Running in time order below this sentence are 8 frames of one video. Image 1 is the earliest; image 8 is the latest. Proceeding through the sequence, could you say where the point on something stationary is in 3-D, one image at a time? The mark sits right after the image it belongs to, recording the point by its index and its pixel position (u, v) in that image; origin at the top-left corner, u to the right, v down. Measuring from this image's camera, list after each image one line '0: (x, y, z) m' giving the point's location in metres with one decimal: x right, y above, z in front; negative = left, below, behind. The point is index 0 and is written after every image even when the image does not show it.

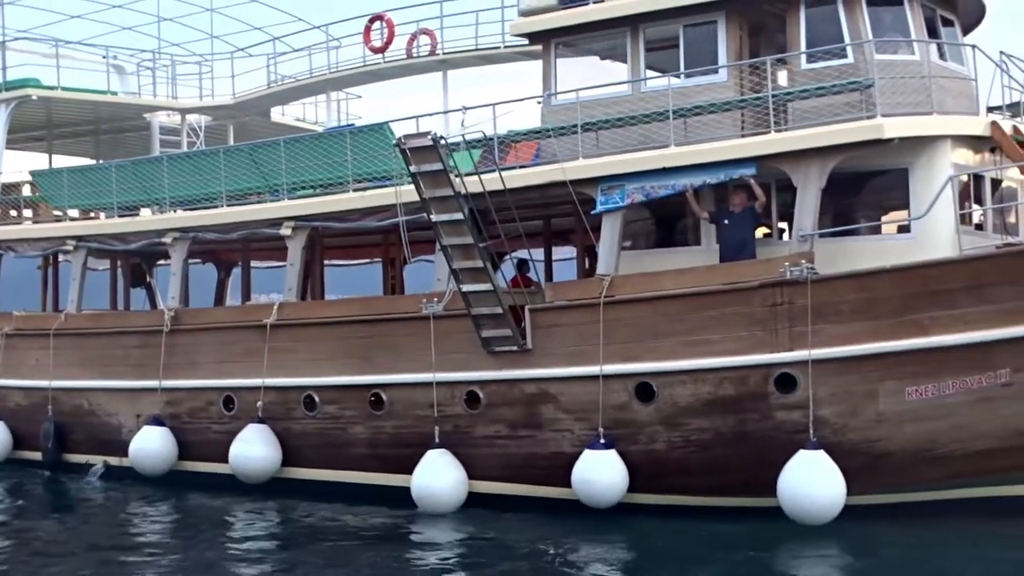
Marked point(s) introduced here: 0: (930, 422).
0: (+2.8, -0.9, +9.3) m
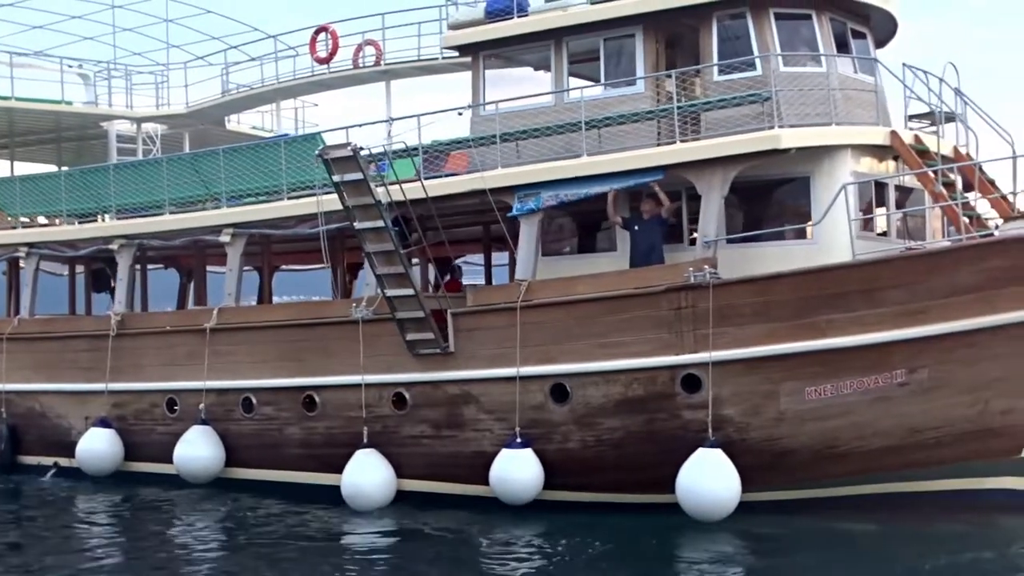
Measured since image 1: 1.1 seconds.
0: (+2.2, -0.9, +9.7) m
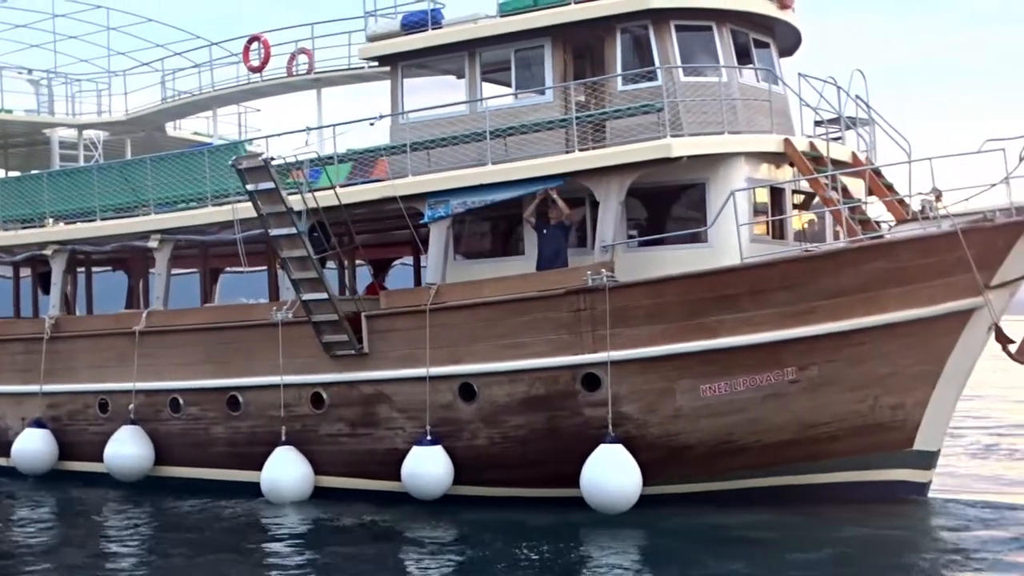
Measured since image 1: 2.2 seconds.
0: (+1.5, -0.9, +10.1) m
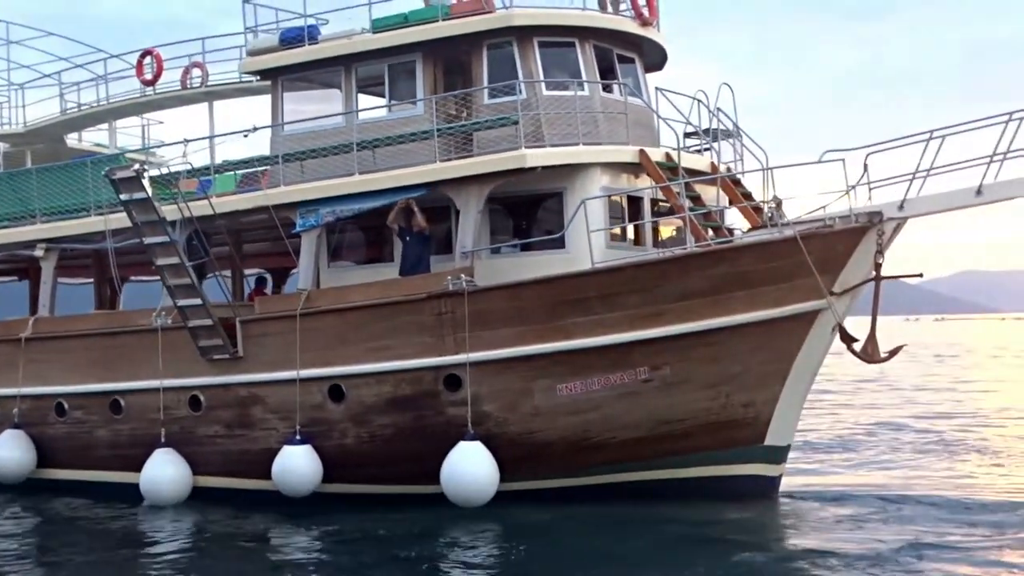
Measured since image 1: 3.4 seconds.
0: (+0.5, -1.0, +10.6) m
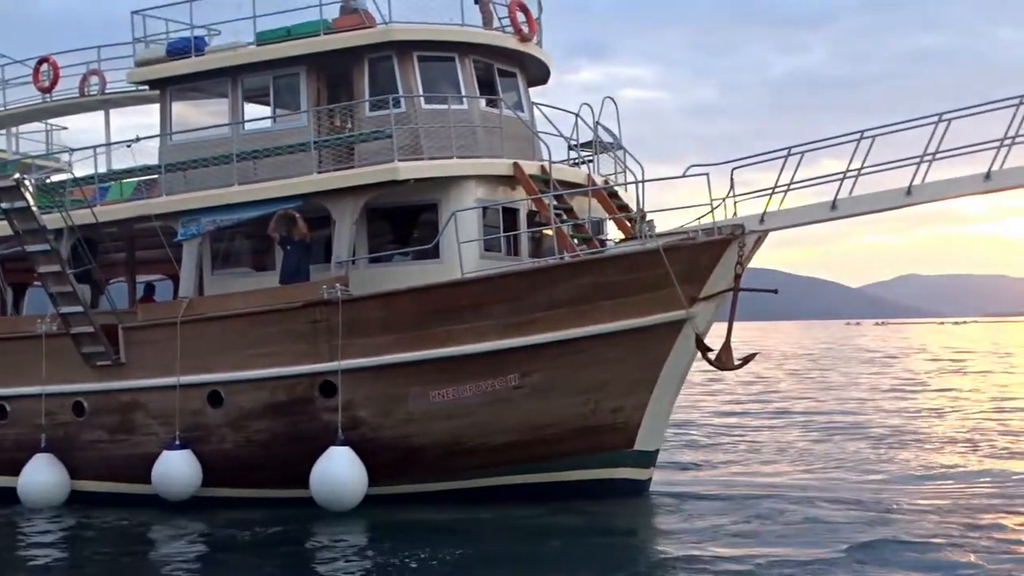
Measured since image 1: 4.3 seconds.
0: (-0.5, -1.1, +10.9) m
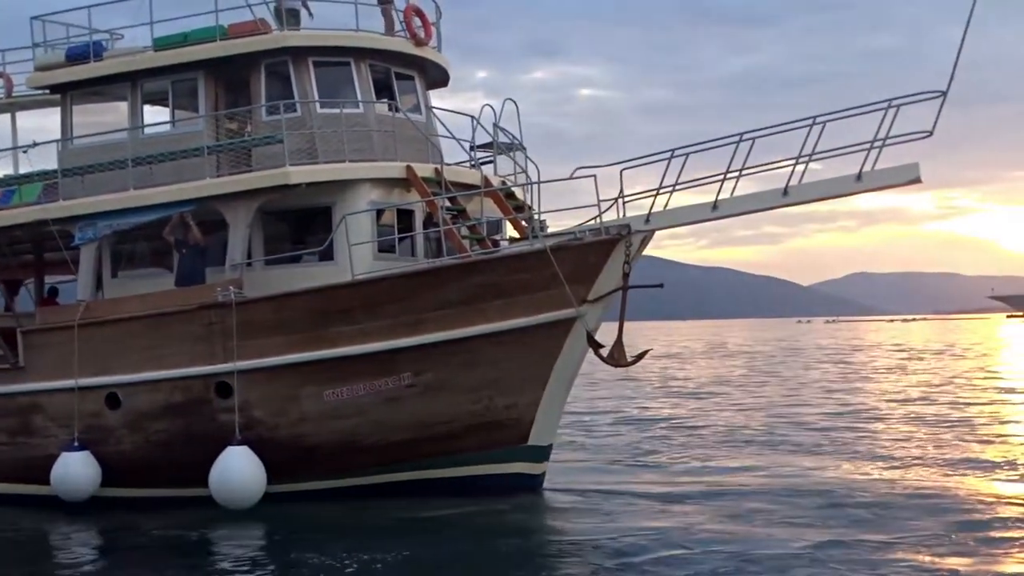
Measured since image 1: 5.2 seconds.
0: (-1.4, -1.1, +11.2) m
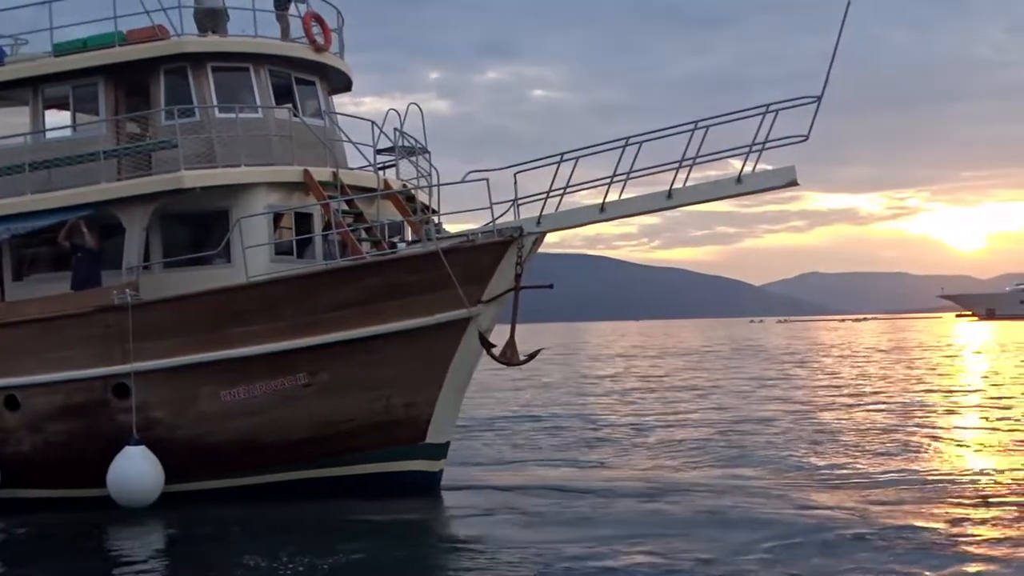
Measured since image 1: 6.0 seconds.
0: (-2.2, -1.1, +11.4) m
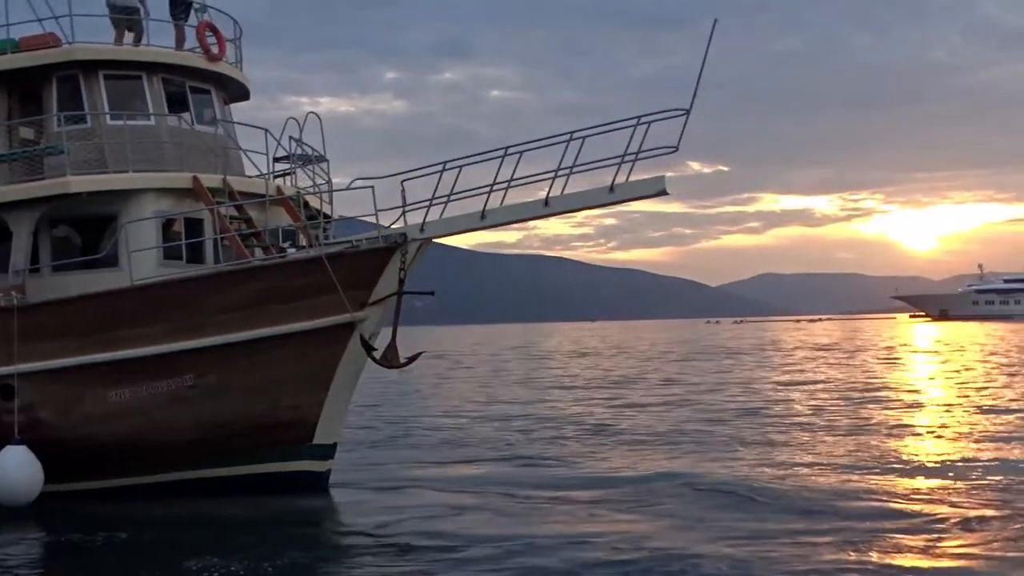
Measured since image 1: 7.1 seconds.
0: (-3.2, -1.1, +11.6) m
